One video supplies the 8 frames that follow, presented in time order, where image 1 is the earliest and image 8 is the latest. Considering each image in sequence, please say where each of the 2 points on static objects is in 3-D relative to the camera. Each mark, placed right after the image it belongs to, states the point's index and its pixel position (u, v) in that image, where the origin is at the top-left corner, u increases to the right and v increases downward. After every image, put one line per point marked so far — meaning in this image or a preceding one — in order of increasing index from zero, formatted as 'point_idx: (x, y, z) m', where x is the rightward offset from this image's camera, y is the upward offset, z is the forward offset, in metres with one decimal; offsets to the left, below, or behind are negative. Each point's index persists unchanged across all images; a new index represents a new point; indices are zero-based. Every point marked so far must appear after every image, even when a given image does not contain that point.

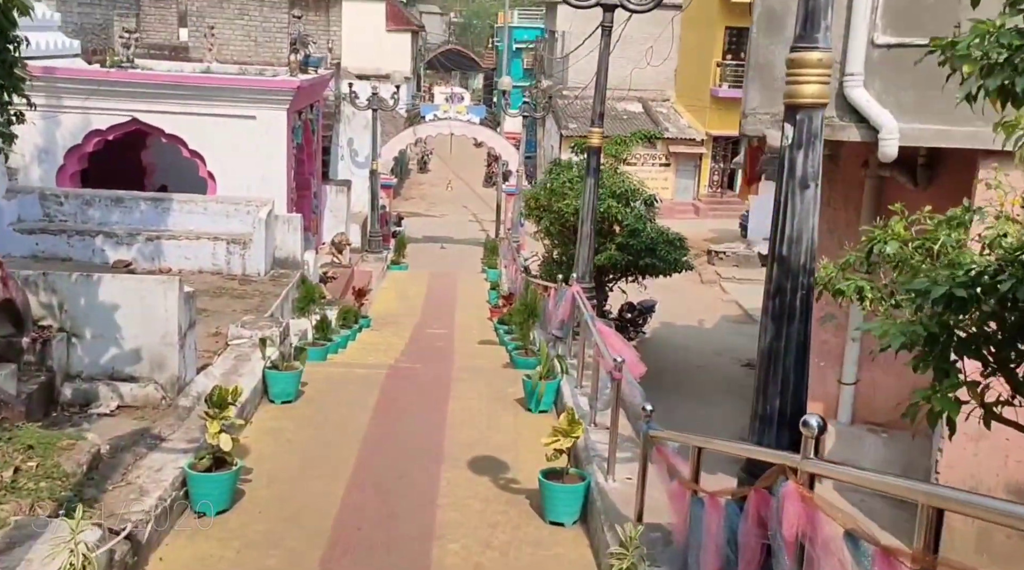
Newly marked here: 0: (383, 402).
0: (-1.1, -1.0, +9.0) m
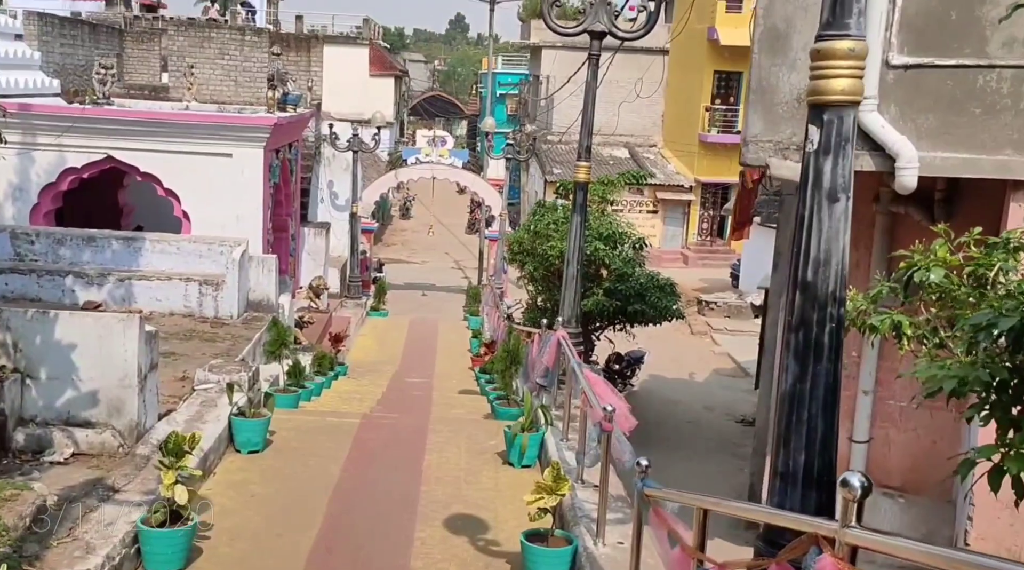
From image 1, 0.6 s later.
0: (-1.3, -1.4, +8.6) m
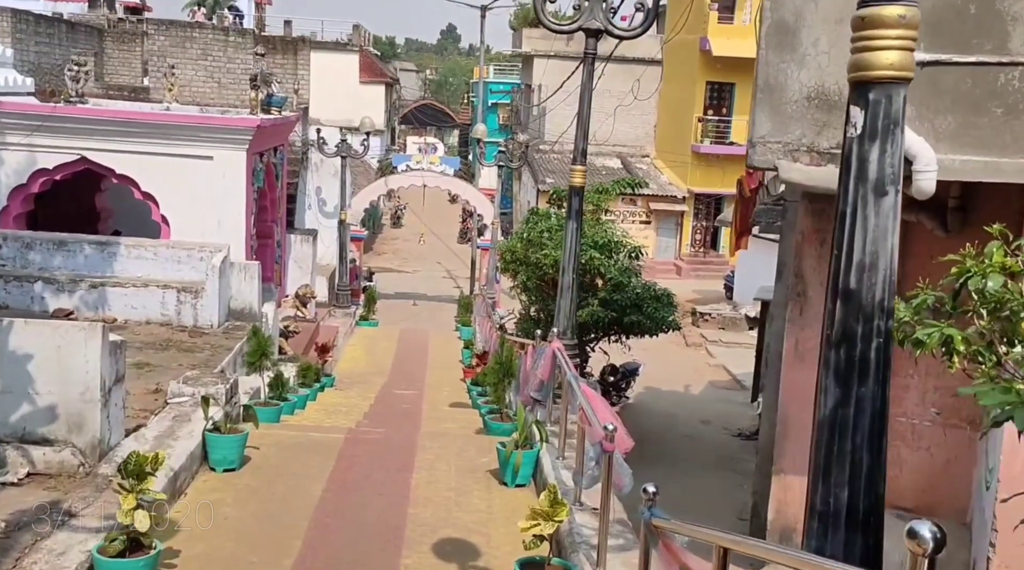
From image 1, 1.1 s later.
0: (-1.3, -1.4, +8.0) m
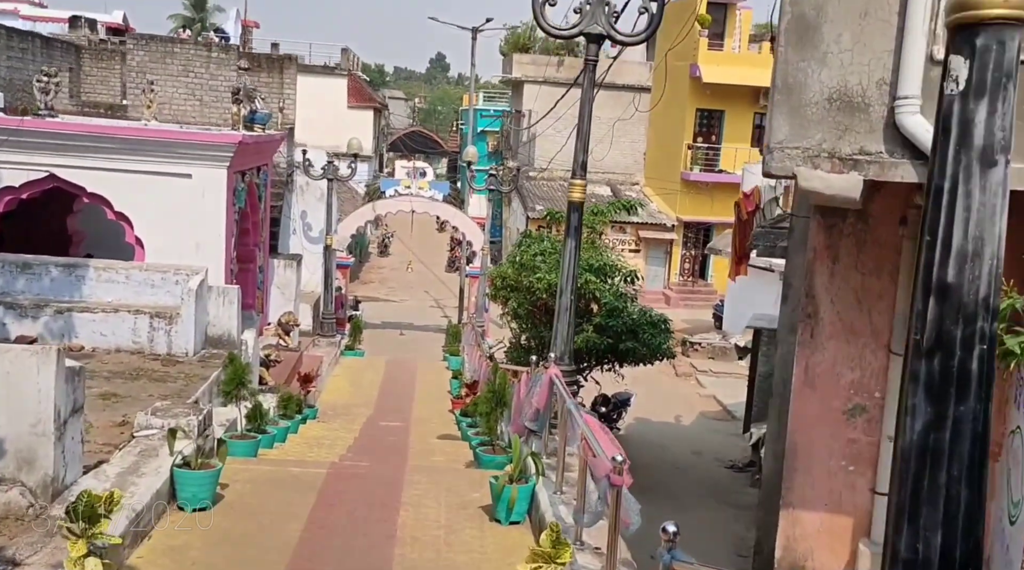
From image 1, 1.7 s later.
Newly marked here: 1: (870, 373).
0: (-1.4, -1.6, +7.4) m
1: (+2.2, -0.5, +6.3) m
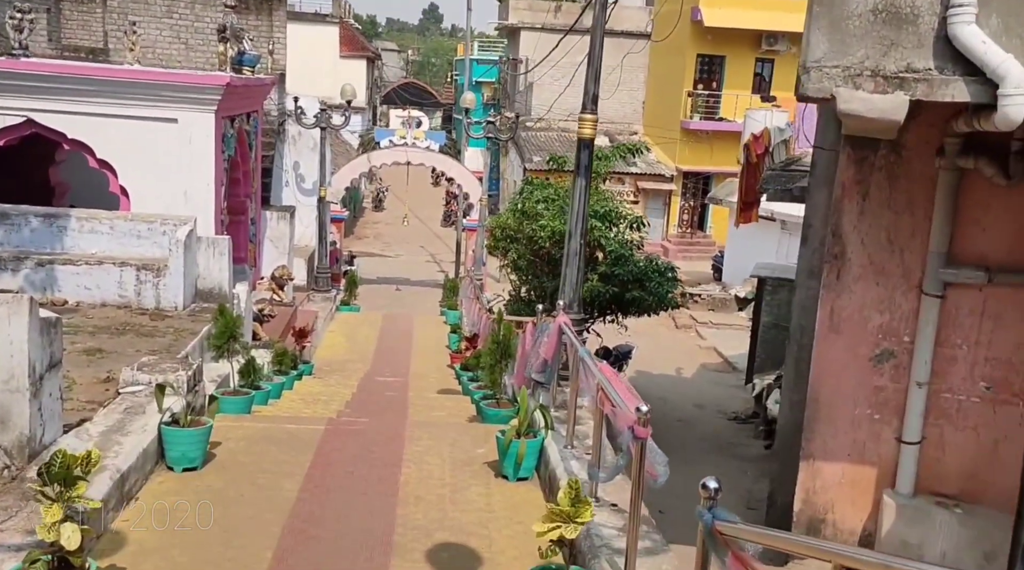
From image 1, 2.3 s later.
0: (-1.3, -1.2, +7.0) m
1: (+2.2, -0.2, +5.8) m
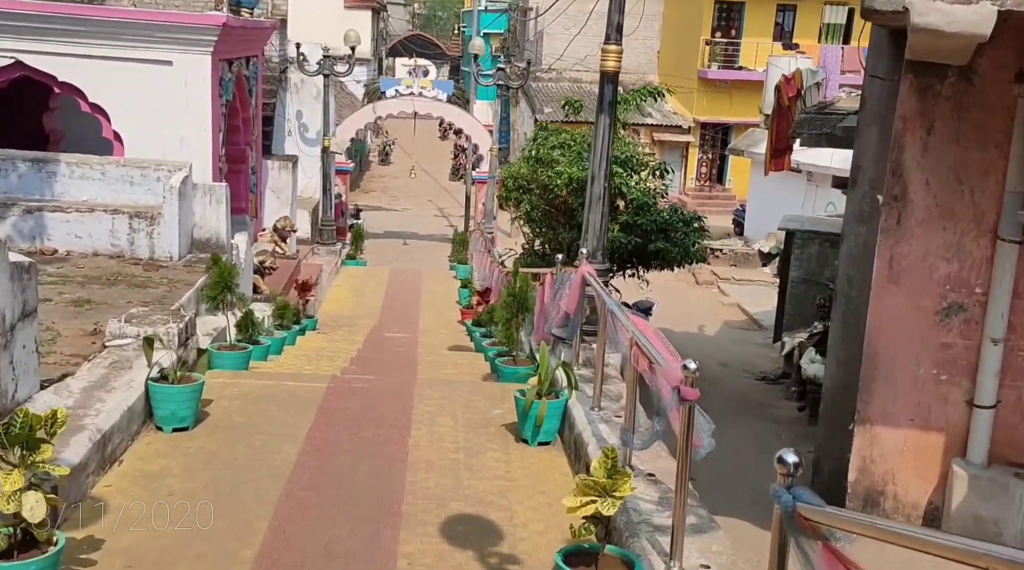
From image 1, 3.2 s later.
0: (-1.2, -0.9, +6.4) m
1: (+2.3, +0.1, +5.2) m
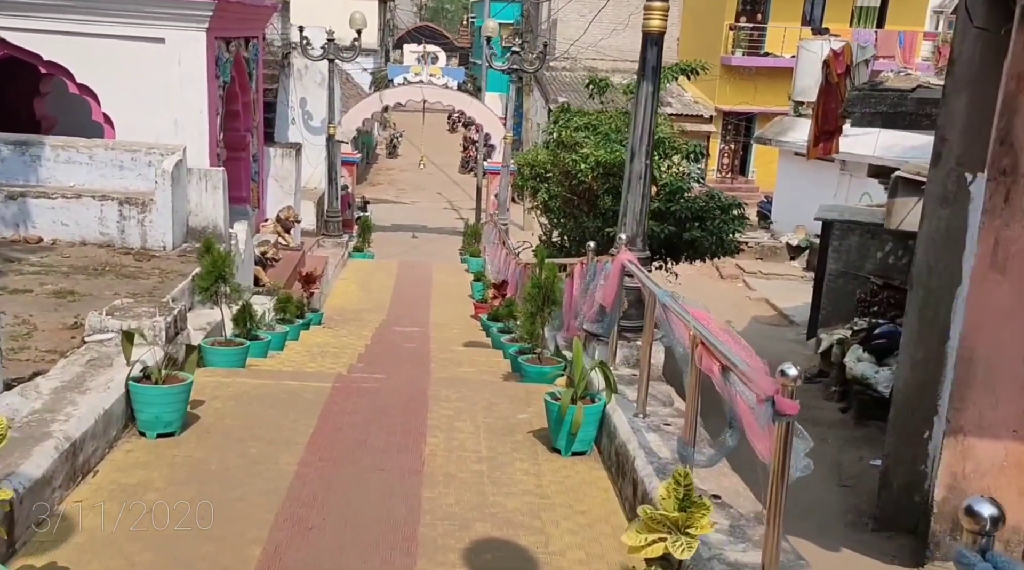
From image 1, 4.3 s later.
0: (-1.0, -0.8, +5.7) m
1: (+2.5, +0.2, +4.4) m
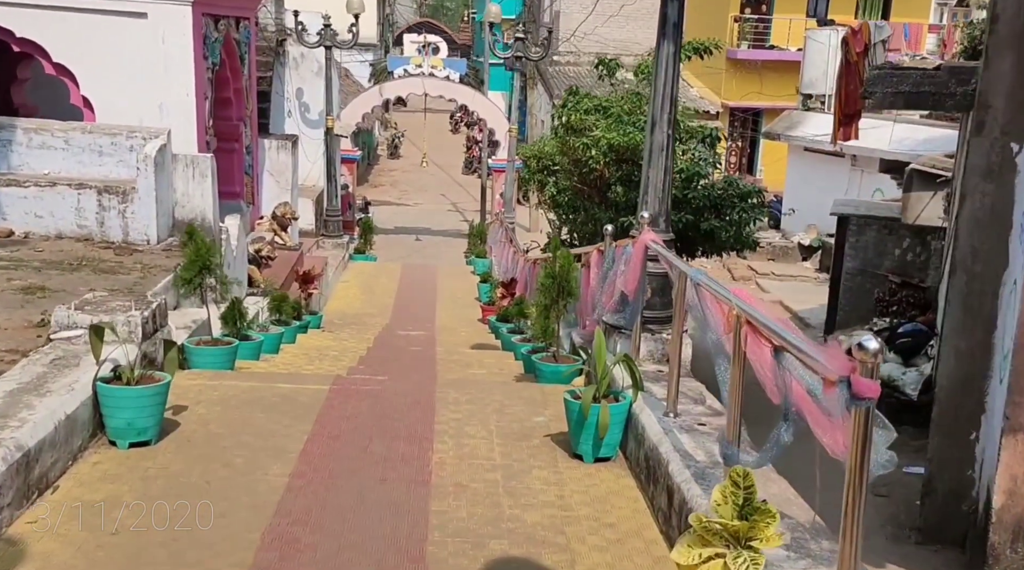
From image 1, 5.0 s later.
0: (-1.0, -0.8, +5.1) m
1: (+2.6, +0.3, +3.8) m
